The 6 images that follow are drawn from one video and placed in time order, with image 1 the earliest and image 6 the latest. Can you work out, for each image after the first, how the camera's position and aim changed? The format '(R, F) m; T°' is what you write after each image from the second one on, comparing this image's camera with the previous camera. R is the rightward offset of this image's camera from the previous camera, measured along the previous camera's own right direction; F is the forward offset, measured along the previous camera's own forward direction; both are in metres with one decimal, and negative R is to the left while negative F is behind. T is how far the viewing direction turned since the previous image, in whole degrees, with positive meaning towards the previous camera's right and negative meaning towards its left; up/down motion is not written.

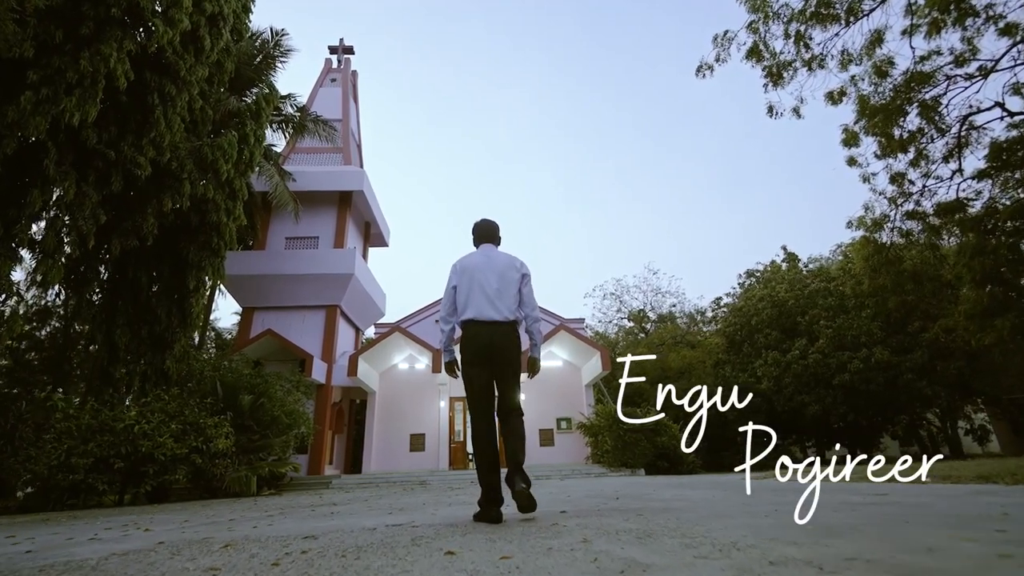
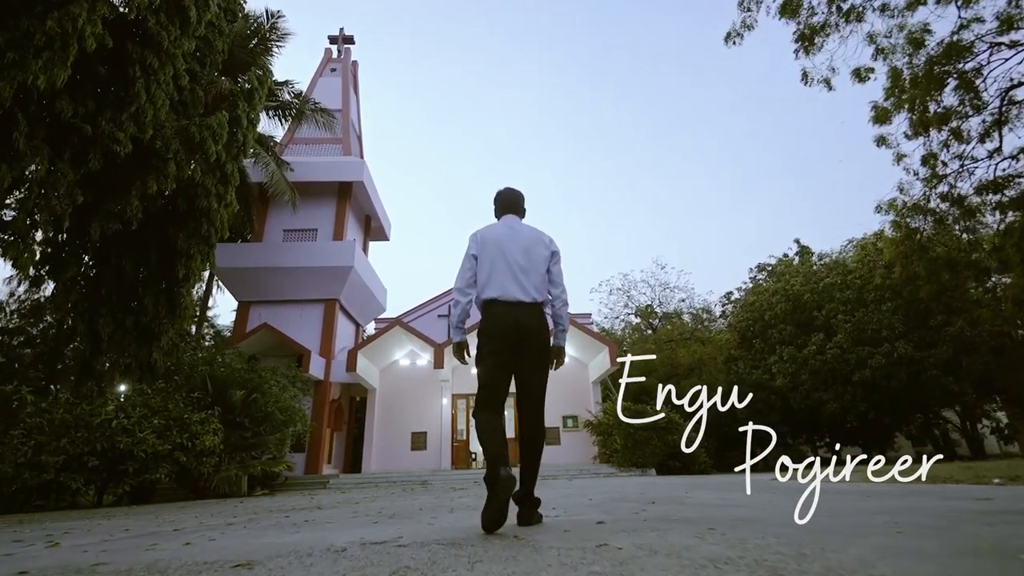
(-0.1, +0.5) m; 0°
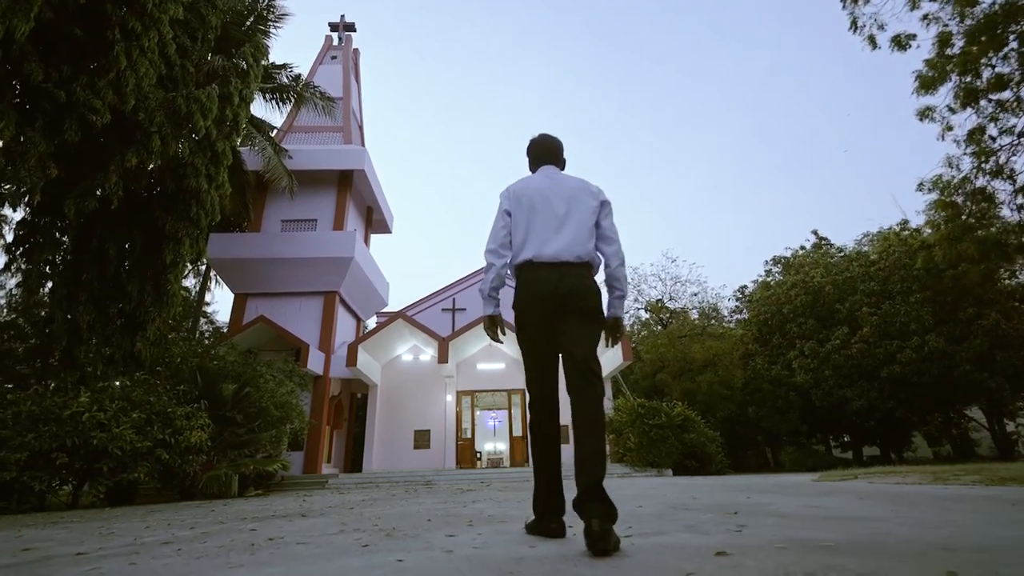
(-0.1, +0.6) m; 0°
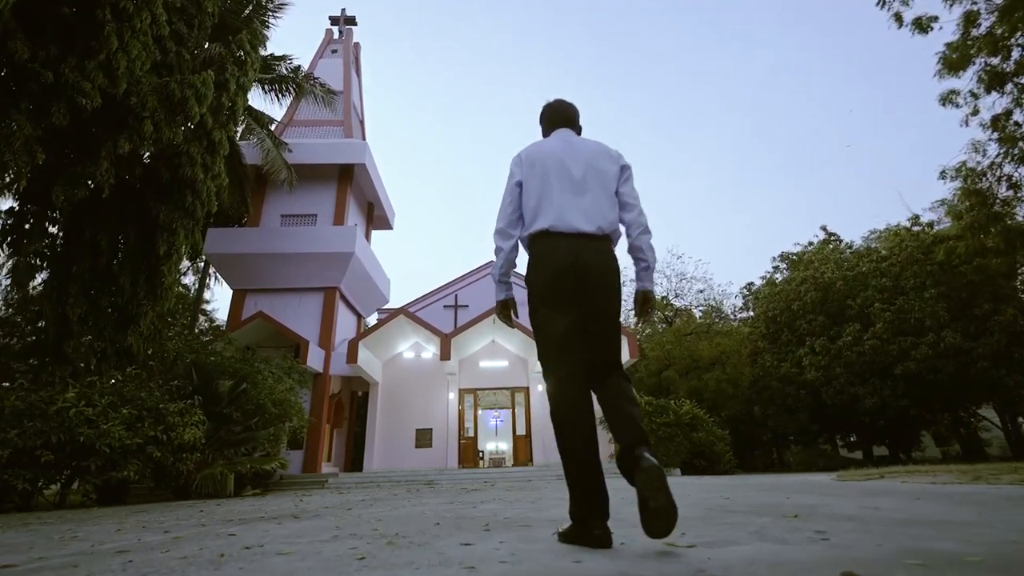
(-0.1, +0.3) m; 0°
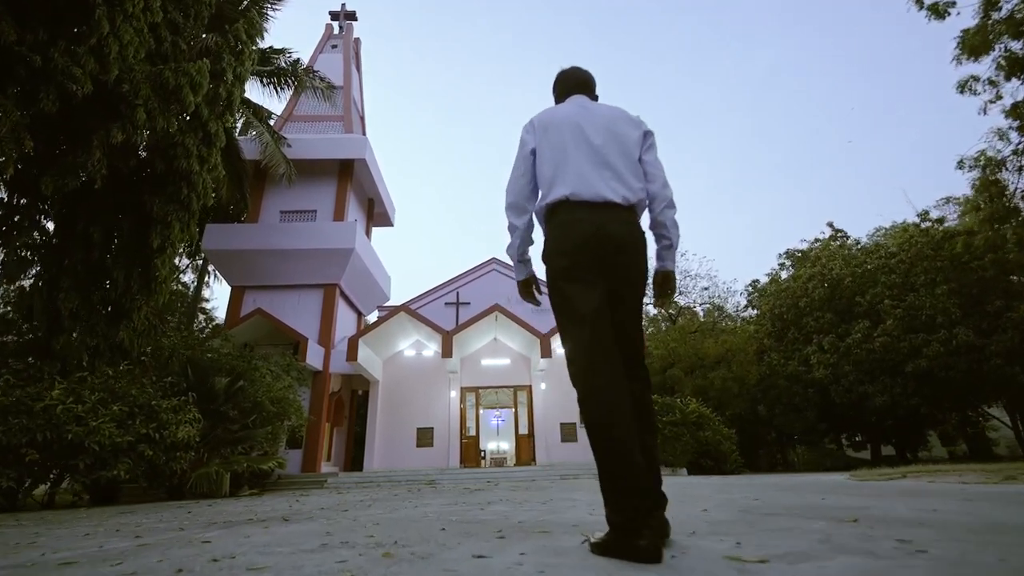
(0.0, +0.2) m; 0°
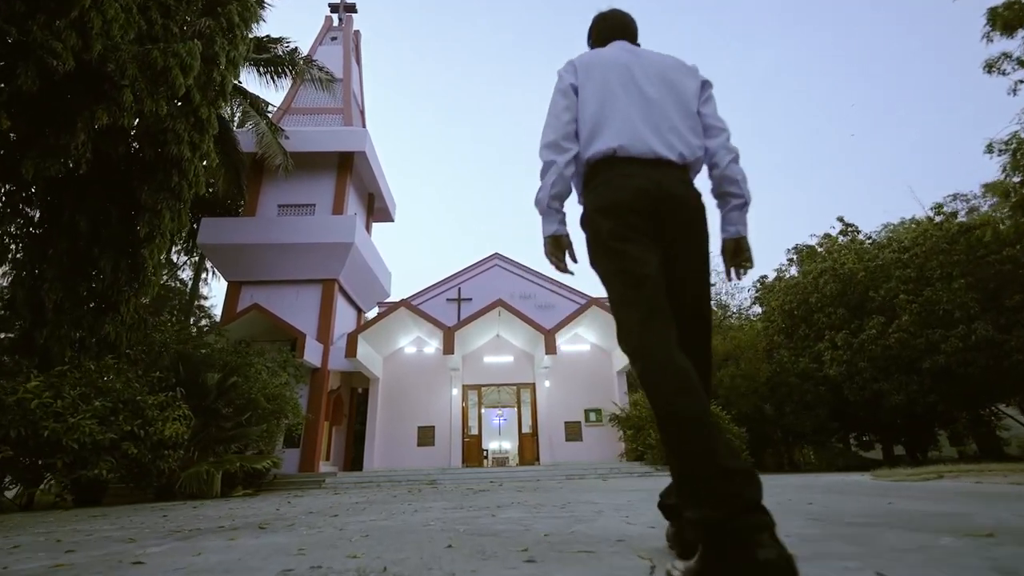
(-0.1, +0.3) m; 0°
